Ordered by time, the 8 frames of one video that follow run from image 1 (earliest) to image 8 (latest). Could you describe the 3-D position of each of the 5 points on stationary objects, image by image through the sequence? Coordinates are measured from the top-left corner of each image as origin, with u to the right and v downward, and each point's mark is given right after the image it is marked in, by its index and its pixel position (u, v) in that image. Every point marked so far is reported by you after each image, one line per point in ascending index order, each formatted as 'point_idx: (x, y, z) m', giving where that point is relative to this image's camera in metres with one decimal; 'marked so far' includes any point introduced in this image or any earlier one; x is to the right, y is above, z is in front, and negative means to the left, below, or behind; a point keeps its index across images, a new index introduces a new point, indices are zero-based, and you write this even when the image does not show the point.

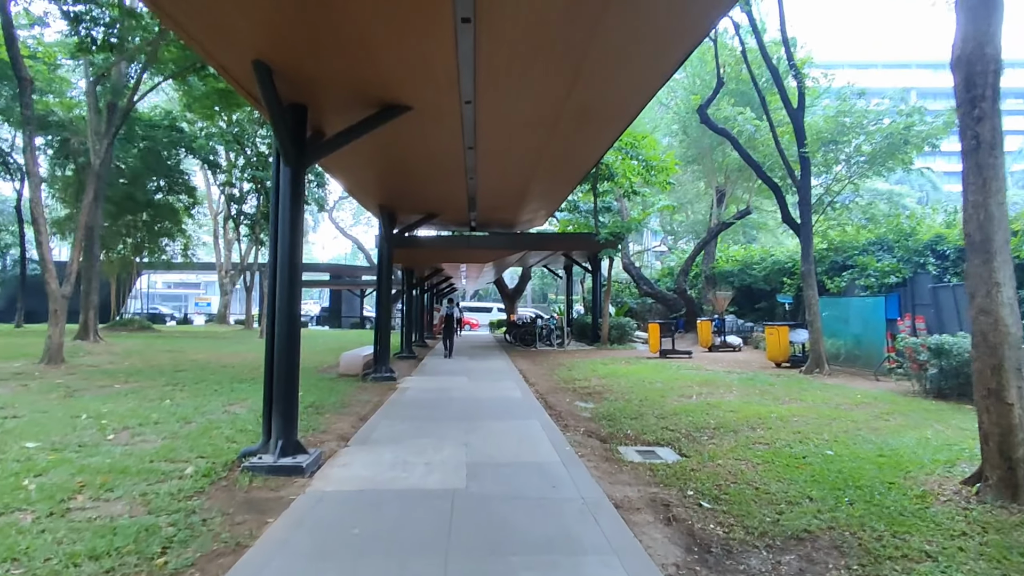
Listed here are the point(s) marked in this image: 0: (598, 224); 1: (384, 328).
0: (+2.9, +2.2, +18.8) m
1: (-2.5, -0.8, +10.8) m
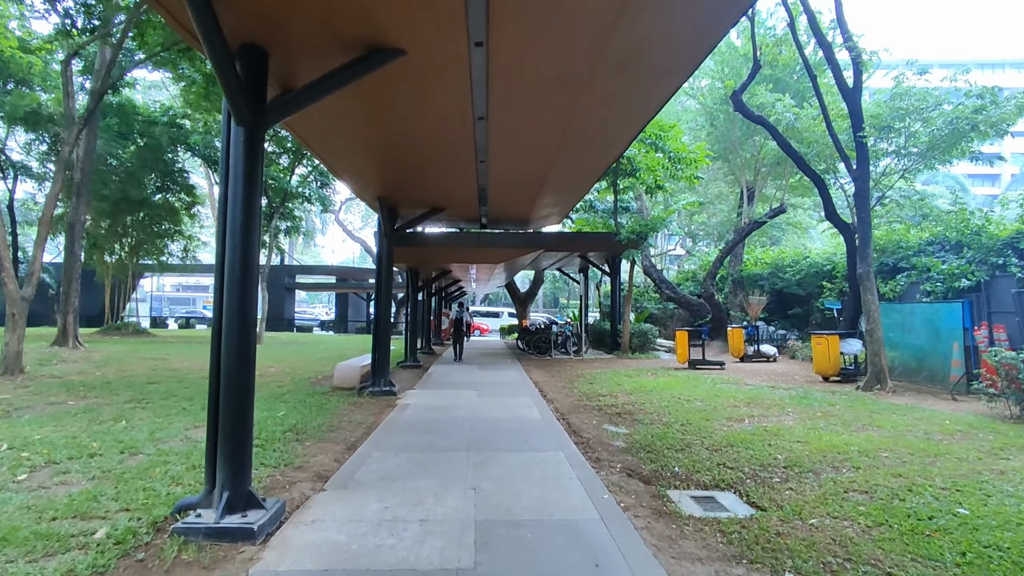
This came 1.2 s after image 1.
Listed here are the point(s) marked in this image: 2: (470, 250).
0: (+3.3, +2.1, +17.4) m
1: (-2.2, -0.8, +9.6) m
2: (-0.9, +0.8, +11.4) m
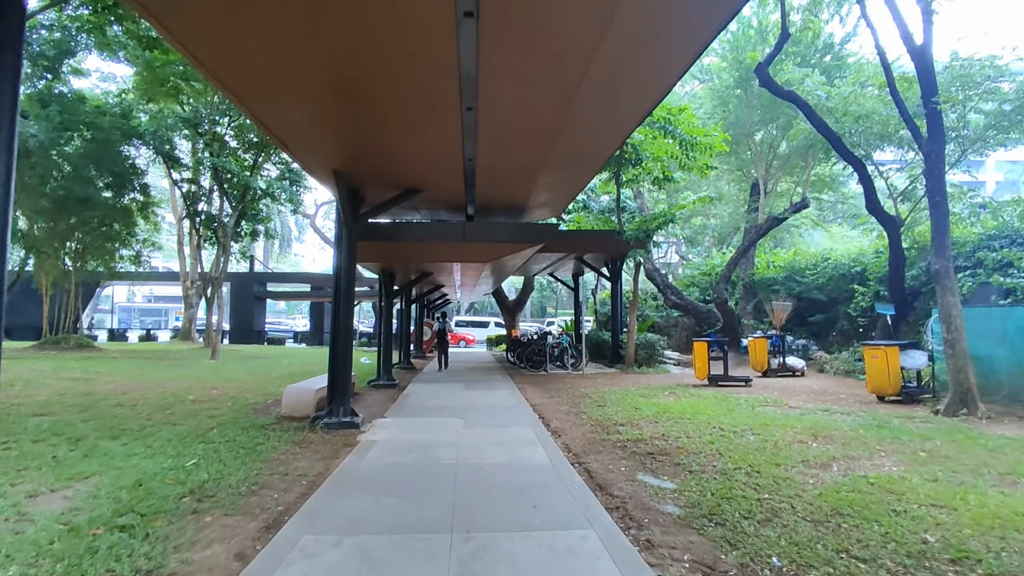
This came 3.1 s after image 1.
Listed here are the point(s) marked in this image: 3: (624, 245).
0: (+3.0, +1.9, +15.6) m
1: (-2.3, -0.8, +7.5) m
2: (-1.0, +0.7, +9.4) m
3: (+3.2, +1.1, +15.5) m
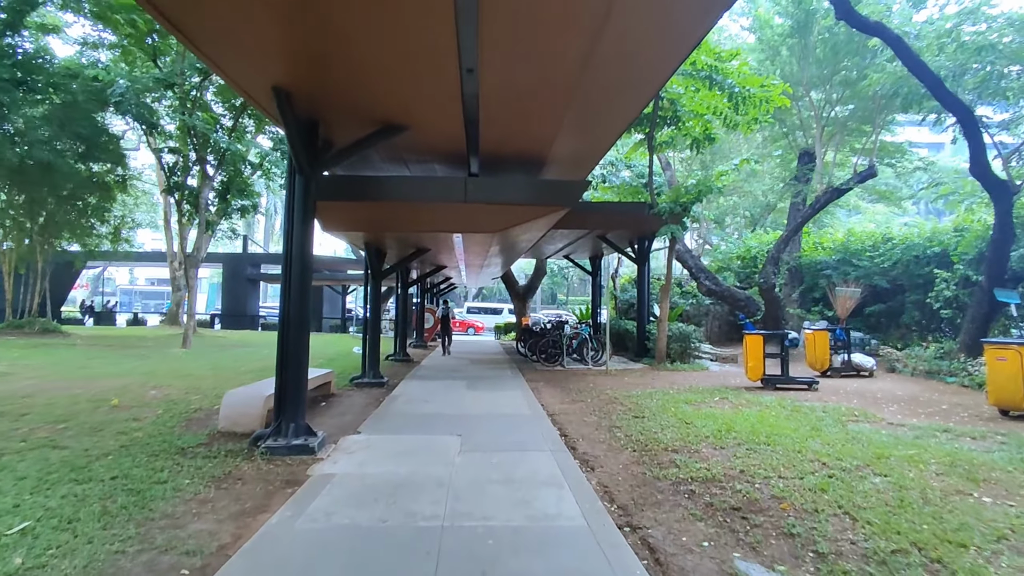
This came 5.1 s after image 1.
0: (+3.3, +2.3, +13.4) m
1: (-2.1, -0.6, +5.5) m
2: (-0.8, +1.0, +7.4) m
3: (+3.5, +1.5, +13.3) m
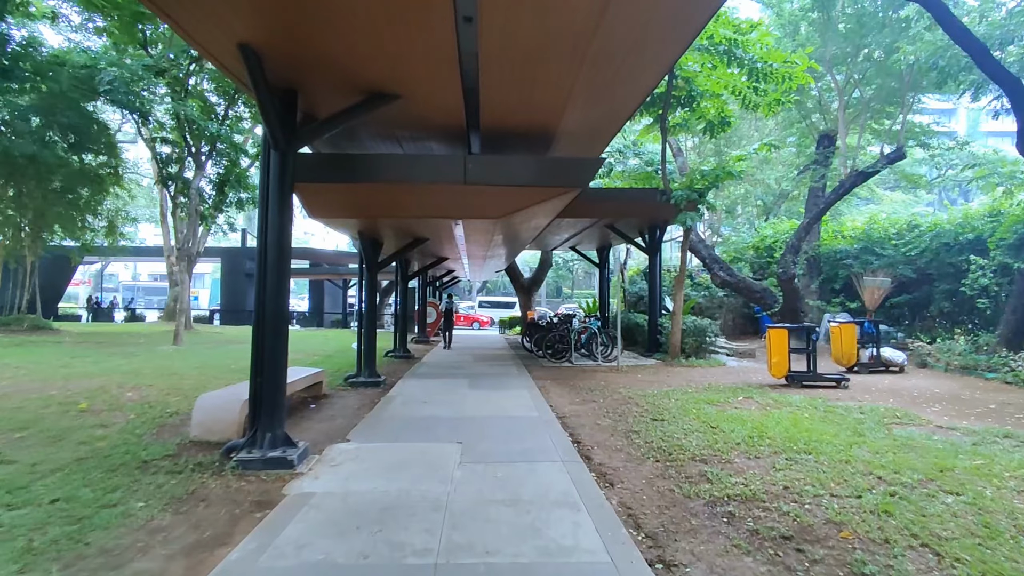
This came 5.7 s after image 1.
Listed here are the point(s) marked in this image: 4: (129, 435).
0: (+3.4, +2.5, +12.7) m
1: (-2.1, -0.5, +4.8) m
2: (-0.8, +1.1, +6.7) m
3: (+3.6, +1.7, +12.6) m
4: (-3.7, -1.4, +5.5) m
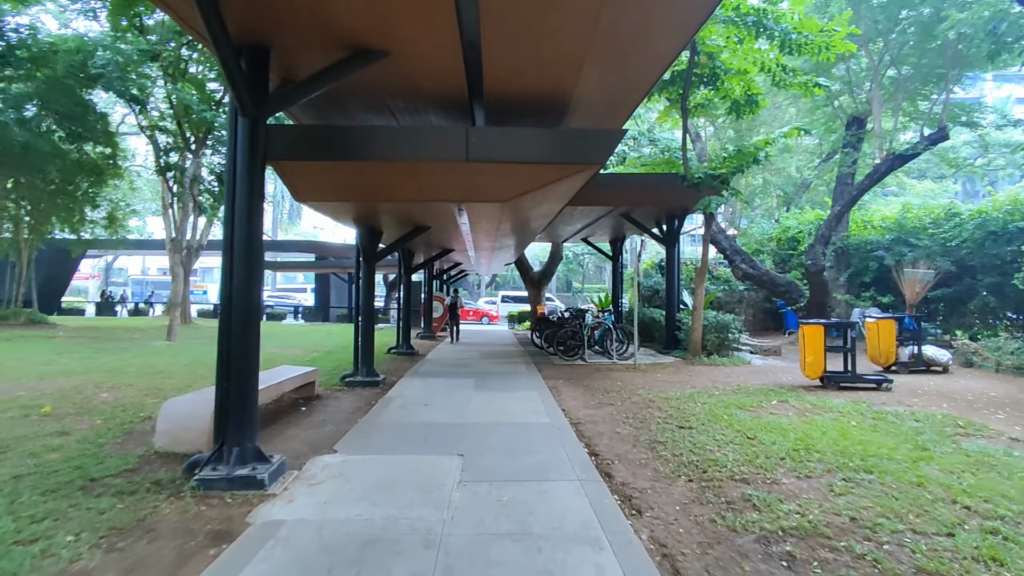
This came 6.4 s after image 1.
0: (+3.6, +2.7, +11.9) m
1: (-2.0, -0.4, +4.2) m
2: (-0.7, +1.2, +5.9) m
3: (+3.8, +1.9, +11.8) m
4: (-3.7, -1.3, +4.9) m
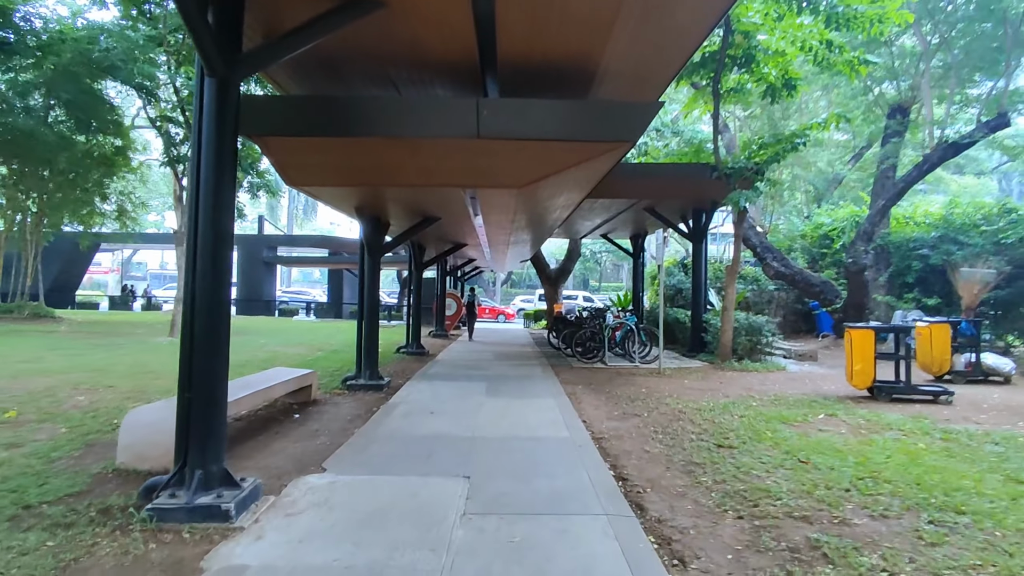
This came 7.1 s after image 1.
0: (+3.9, +2.7, +11.1) m
1: (-1.9, -0.4, +3.5) m
2: (-0.5, +1.3, +5.3) m
3: (+4.1, +1.9, +11.0) m
4: (-3.5, -1.3, +4.3) m
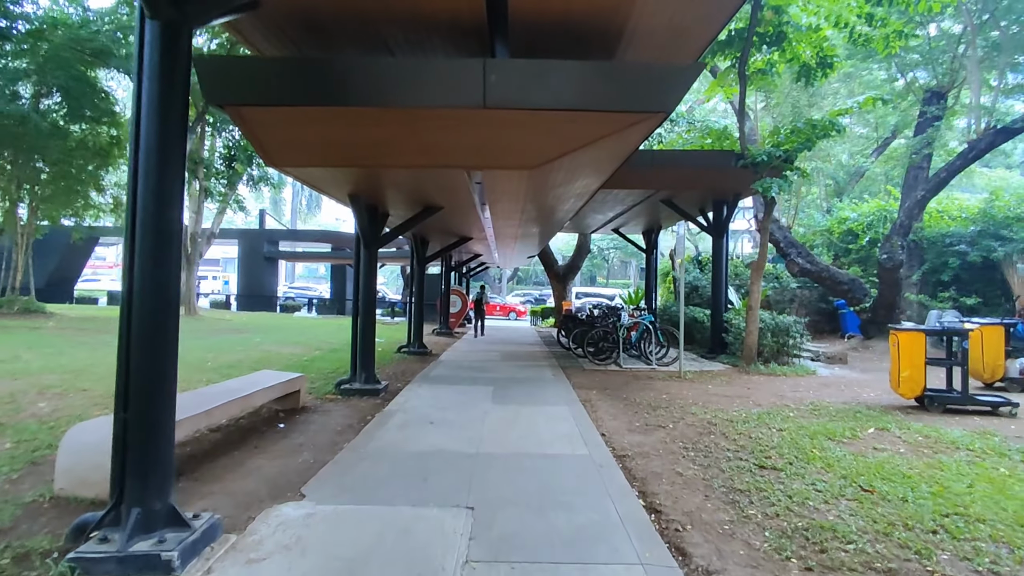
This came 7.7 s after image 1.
0: (+4.1, +2.7, +10.3) m
1: (-1.8, -0.3, +2.8) m
2: (-0.4, +1.3, +4.5) m
3: (+4.3, +1.9, +10.2) m
4: (-3.5, -1.2, +3.6) m
